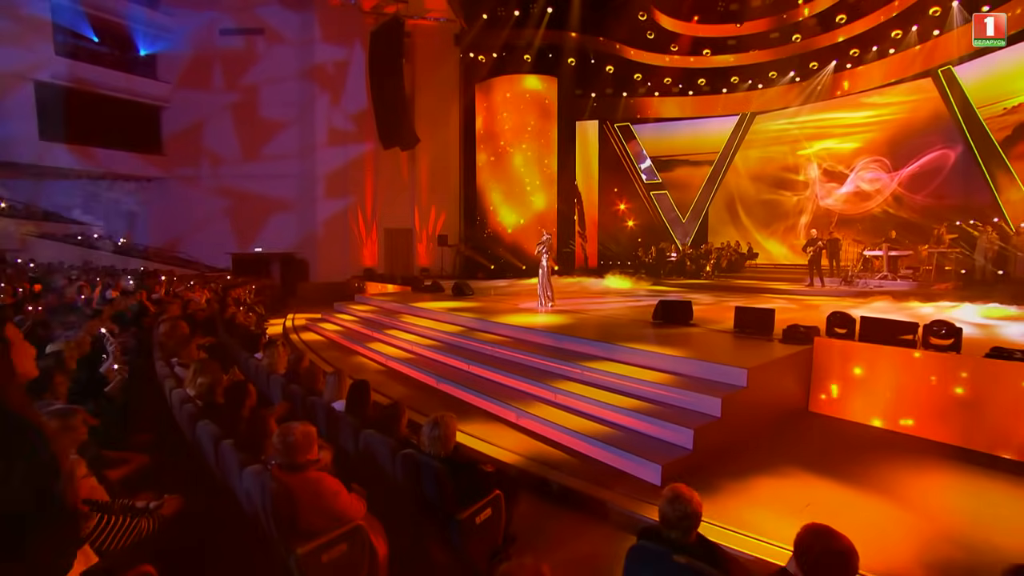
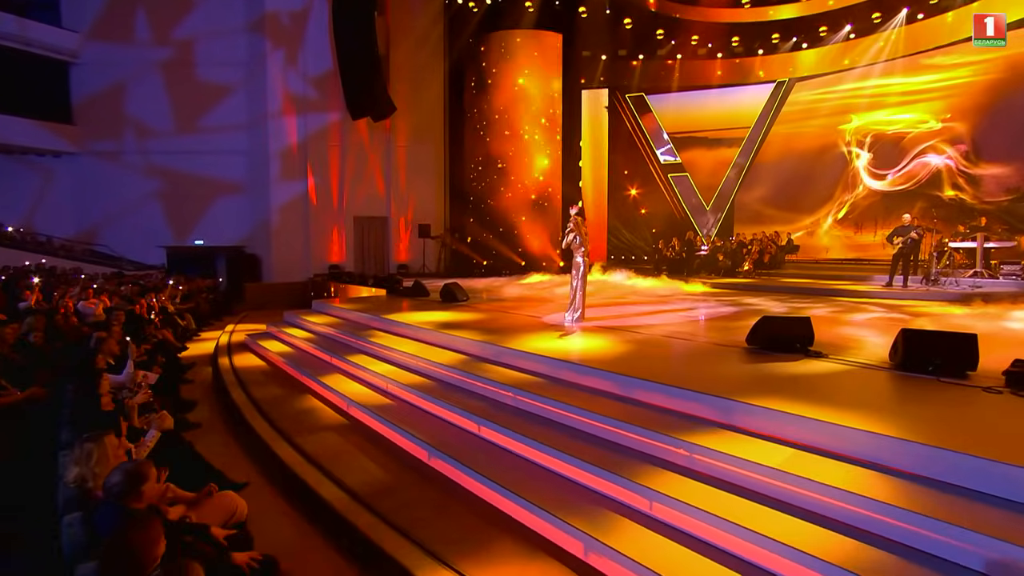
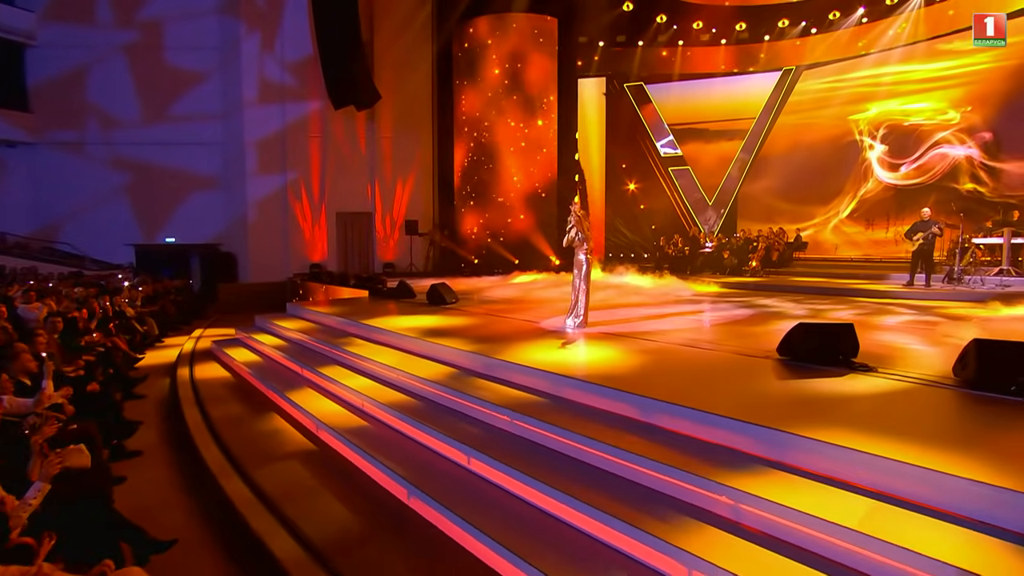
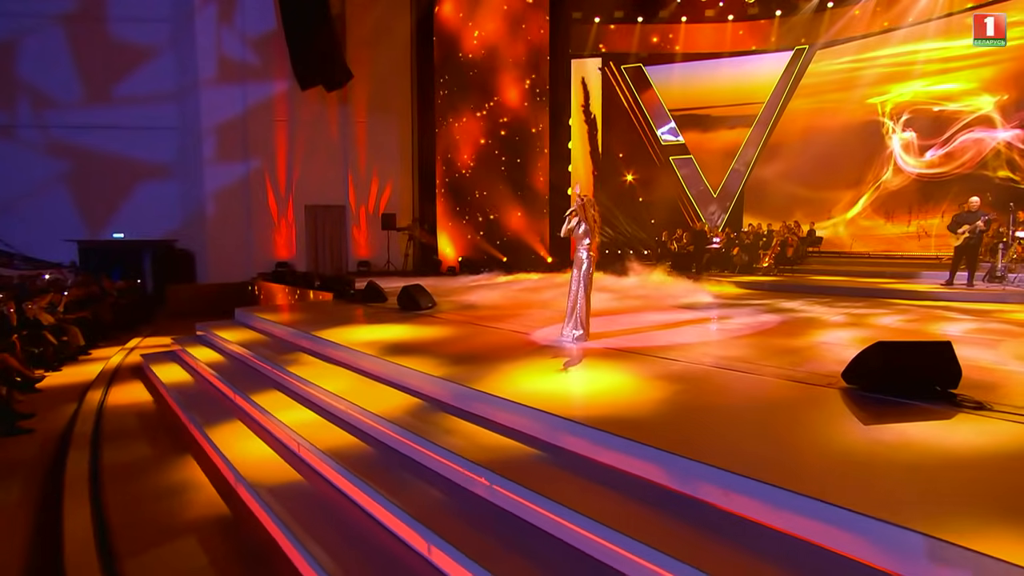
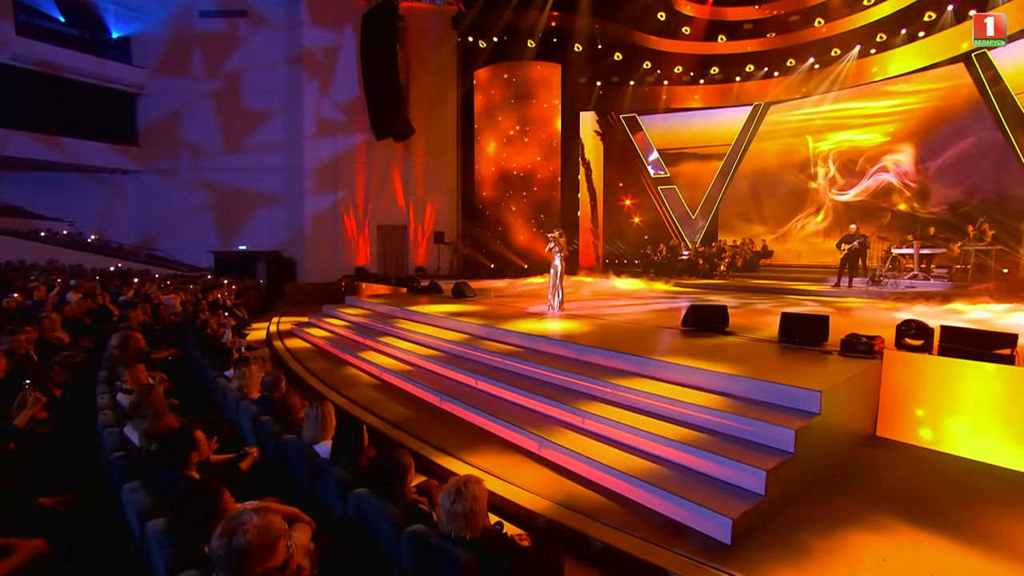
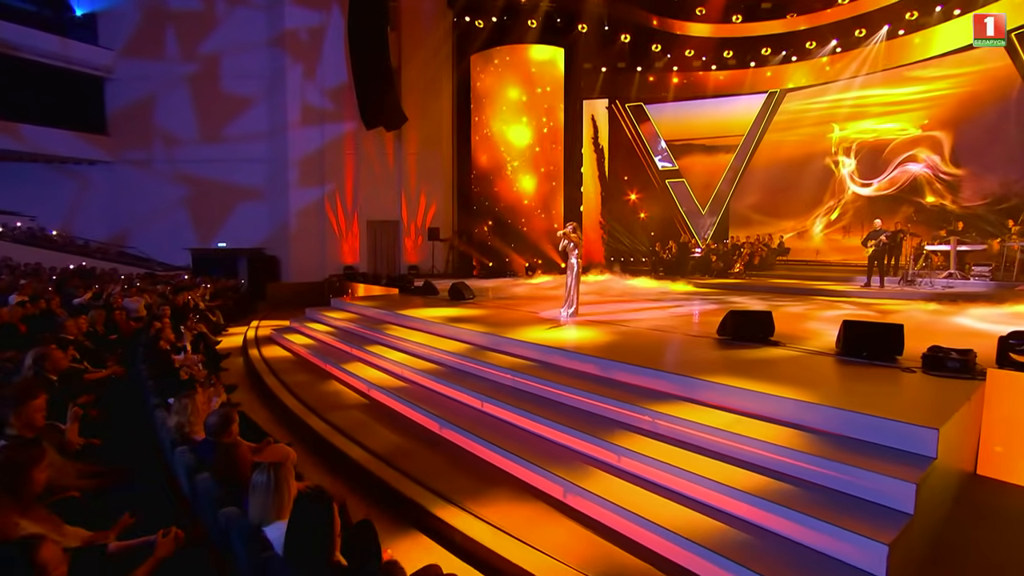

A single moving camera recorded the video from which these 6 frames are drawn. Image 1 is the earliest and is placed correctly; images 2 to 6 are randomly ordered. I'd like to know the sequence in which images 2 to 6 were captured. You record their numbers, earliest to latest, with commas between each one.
5, 6, 2, 3, 4
